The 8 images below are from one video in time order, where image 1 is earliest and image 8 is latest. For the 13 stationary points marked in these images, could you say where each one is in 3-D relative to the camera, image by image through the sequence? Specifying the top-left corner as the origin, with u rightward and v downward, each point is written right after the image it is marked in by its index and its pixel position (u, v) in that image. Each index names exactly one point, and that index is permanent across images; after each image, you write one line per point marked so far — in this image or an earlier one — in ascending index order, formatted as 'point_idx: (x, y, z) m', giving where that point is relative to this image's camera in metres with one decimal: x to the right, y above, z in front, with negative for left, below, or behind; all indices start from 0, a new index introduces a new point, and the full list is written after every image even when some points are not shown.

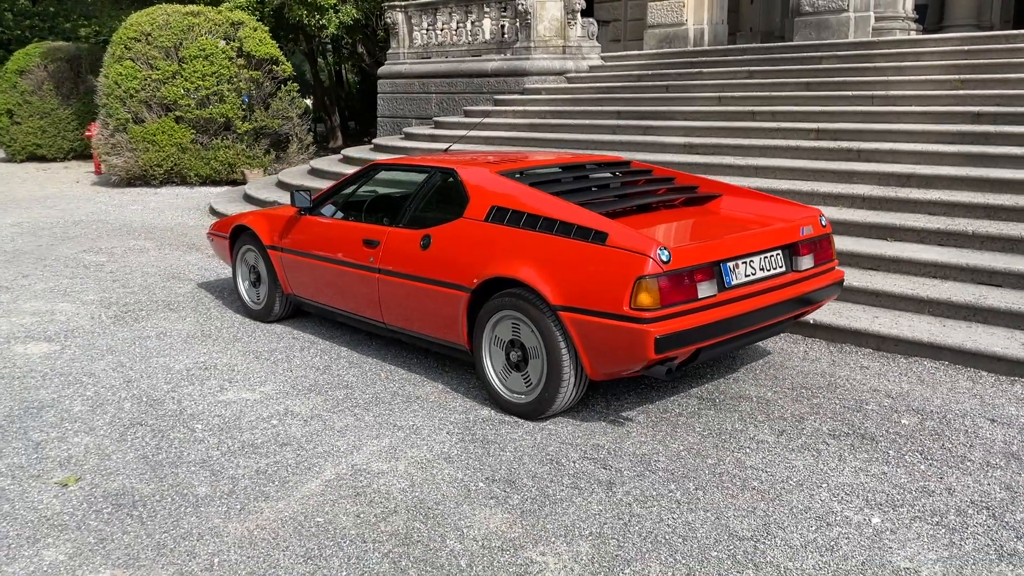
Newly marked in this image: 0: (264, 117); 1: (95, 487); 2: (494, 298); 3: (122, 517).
0: (-4.6, +3.2, +16.0) m
1: (-1.7, -0.8, +3.6) m
2: (-0.1, 0.0, +4.3) m
3: (-1.5, -0.9, +3.4) m
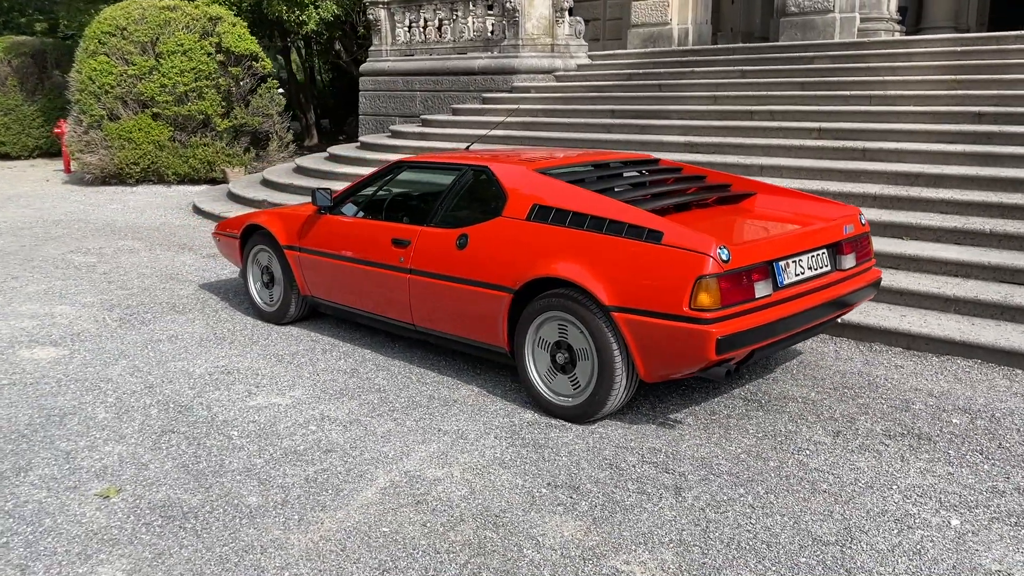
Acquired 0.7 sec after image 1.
0: (-4.8, +3.1, +15.7) m
1: (-1.5, -0.8, +3.5) m
2: (+0.1, -0.1, +4.2) m
3: (-1.2, -0.9, +3.2) m
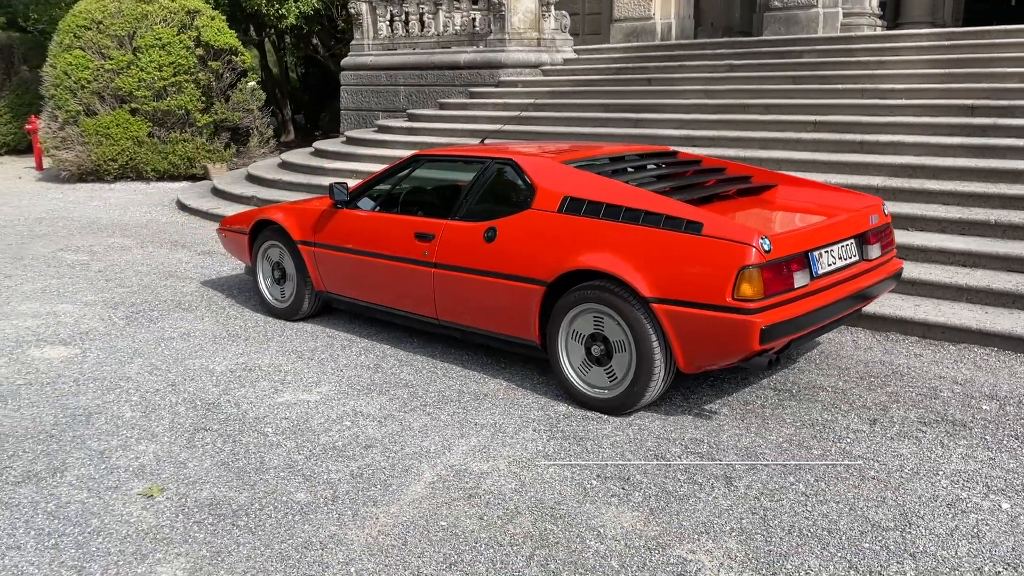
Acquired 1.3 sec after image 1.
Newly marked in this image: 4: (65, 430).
0: (-5.1, +3.2, +15.5) m
1: (-1.3, -0.8, +3.4) m
2: (+0.3, 0.0, +4.2) m
3: (-1.0, -0.9, +3.2) m
4: (-2.1, -0.7, +4.0) m
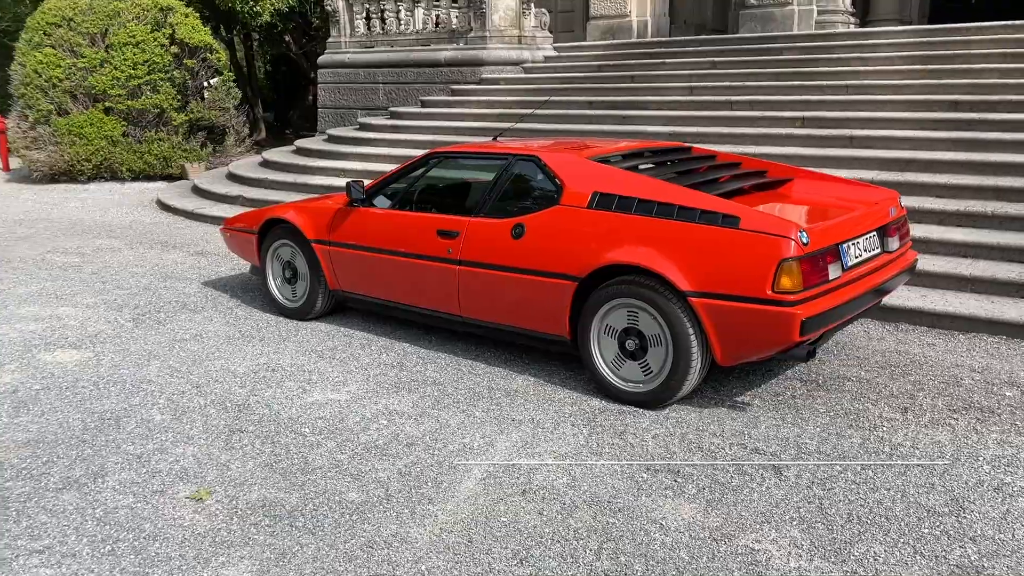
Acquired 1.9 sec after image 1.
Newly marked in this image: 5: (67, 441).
0: (-5.5, +3.2, +15.2) m
1: (-1.1, -0.8, +3.4) m
2: (+0.5, 0.0, +4.2) m
3: (-0.8, -0.9, +3.1) m
4: (-1.9, -0.7, +4.0) m
5: (-2.0, -0.7, +3.9) m
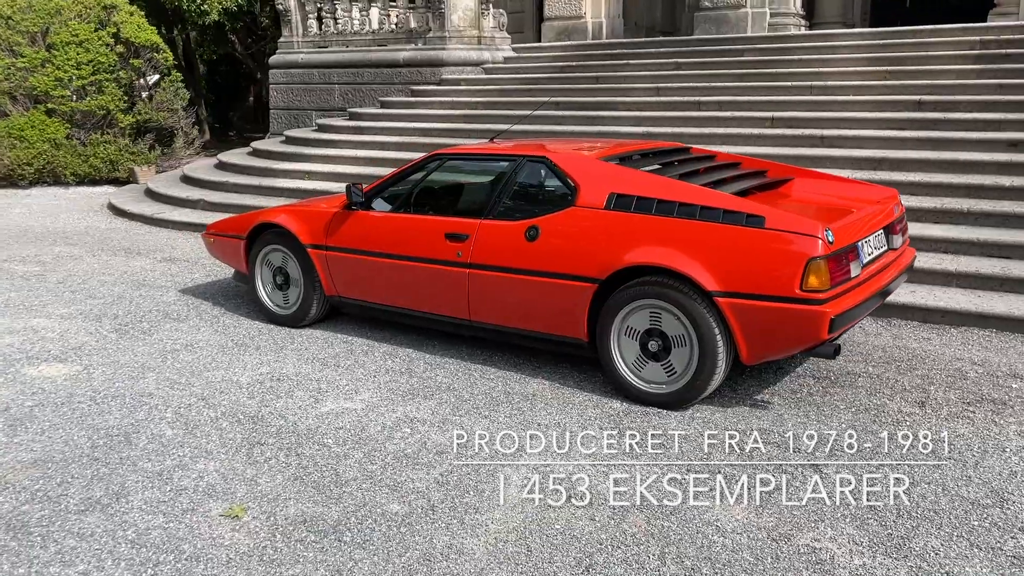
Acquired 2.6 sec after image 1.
0: (-6.2, +3.0, +14.8) m
1: (-0.9, -0.9, +3.2) m
2: (+0.6, 0.0, +4.2) m
3: (-0.6, -0.9, +3.0) m
4: (-1.8, -0.7, +3.8) m
5: (-1.8, -0.7, +3.7) m
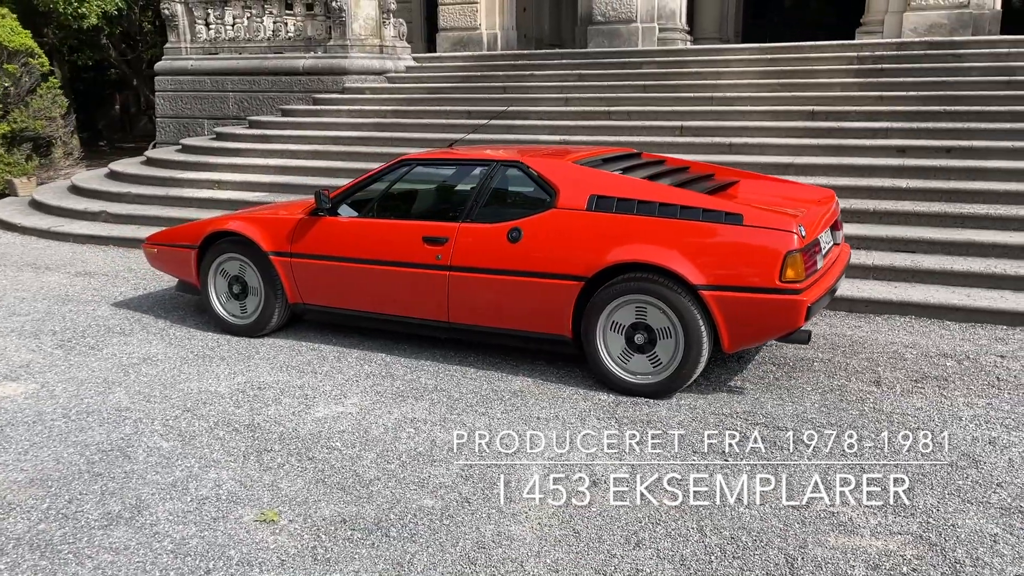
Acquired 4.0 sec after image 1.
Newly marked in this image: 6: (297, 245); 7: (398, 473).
0: (-7.8, +2.7, +13.9) m
1: (-0.8, -0.9, +3.2) m
2: (+0.5, 0.0, +4.4) m
3: (-0.4, -0.9, +3.1) m
4: (-1.7, -0.8, +3.6) m
5: (-1.8, -0.8, +3.5) m
6: (-1.3, +0.3, +5.3) m
7: (-0.5, -0.8, +3.6) m
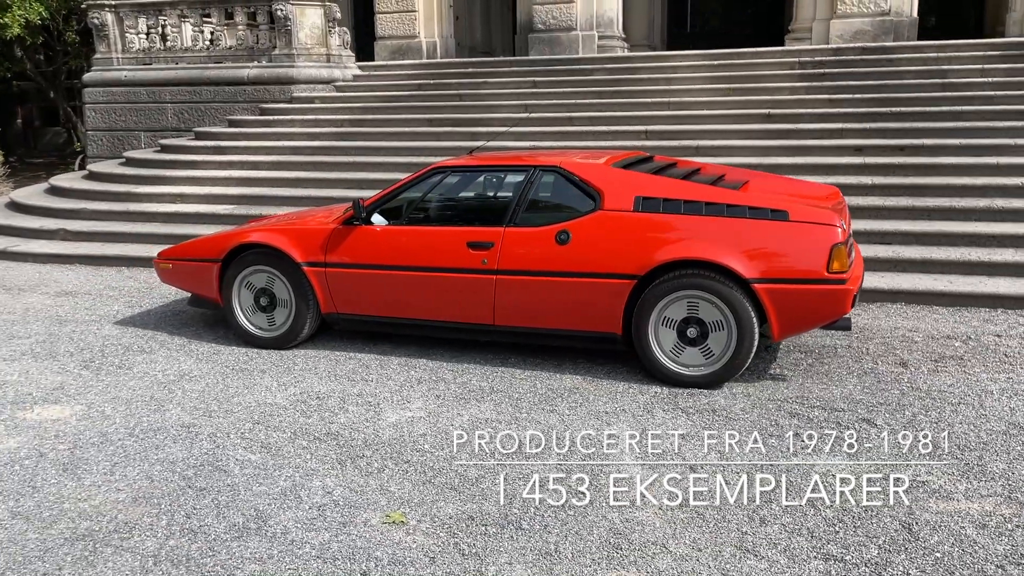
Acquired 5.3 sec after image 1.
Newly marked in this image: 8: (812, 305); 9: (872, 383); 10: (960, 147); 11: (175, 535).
0: (-8.6, +2.4, +13.2) m
1: (-0.3, -0.9, +3.3) m
2: (+0.8, 0.0, +4.6) m
3: (0.0, -0.9, +3.2) m
4: (-1.3, -0.8, +3.6) m
5: (-1.3, -0.8, +3.5) m
6: (-1.1, +0.2, +5.3) m
7: (-0.1, -0.8, +3.7) m
8: (+1.5, -0.1, +4.4) m
9: (+1.9, -0.5, +4.6) m
10: (+4.5, +1.4, +8.7) m
11: (-1.2, -0.9, +3.2) m
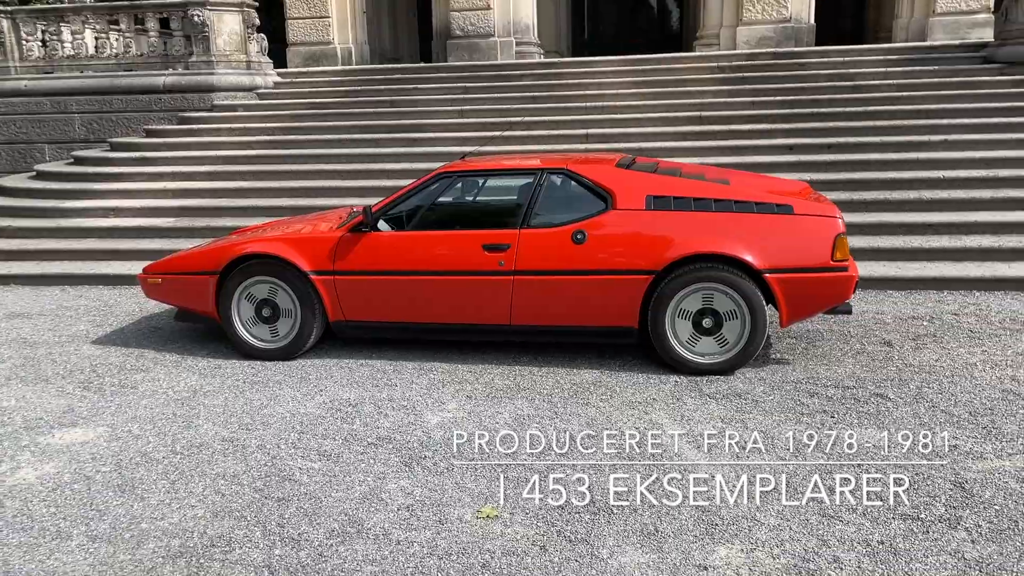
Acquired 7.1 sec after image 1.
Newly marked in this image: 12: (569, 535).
0: (-9.6, +1.9, +12.1) m
1: (+0.1, -0.9, +3.4) m
2: (+1.0, +0.1, +4.9) m
3: (+0.4, -0.9, +3.3) m
4: (-1.0, -0.8, +3.6) m
5: (-1.0, -0.9, +3.5) m
6: (-1.1, +0.2, +5.3) m
7: (+0.2, -0.8, +3.9) m
8: (+1.7, 0.0, +4.8) m
9: (+2.0, -0.4, +5.0) m
10: (+4.0, +1.6, +9.4) m
11: (-0.9, -0.9, +3.2) m
12: (+0.2, -0.9, +3.2) m
